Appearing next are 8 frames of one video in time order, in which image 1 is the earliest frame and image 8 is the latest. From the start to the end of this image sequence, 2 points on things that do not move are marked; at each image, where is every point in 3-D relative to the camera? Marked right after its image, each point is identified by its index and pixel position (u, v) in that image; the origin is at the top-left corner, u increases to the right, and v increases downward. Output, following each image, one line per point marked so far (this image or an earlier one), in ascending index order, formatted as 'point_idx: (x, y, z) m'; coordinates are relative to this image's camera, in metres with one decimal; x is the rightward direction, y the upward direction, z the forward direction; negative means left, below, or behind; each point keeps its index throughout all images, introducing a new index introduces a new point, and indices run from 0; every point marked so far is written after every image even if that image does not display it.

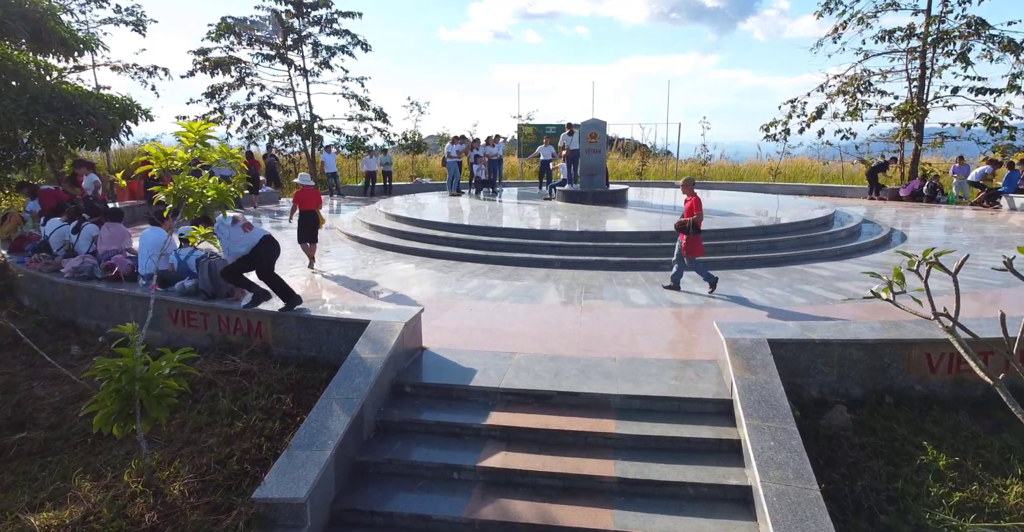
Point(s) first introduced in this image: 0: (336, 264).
0: (-2.8, +0.1, +9.0) m
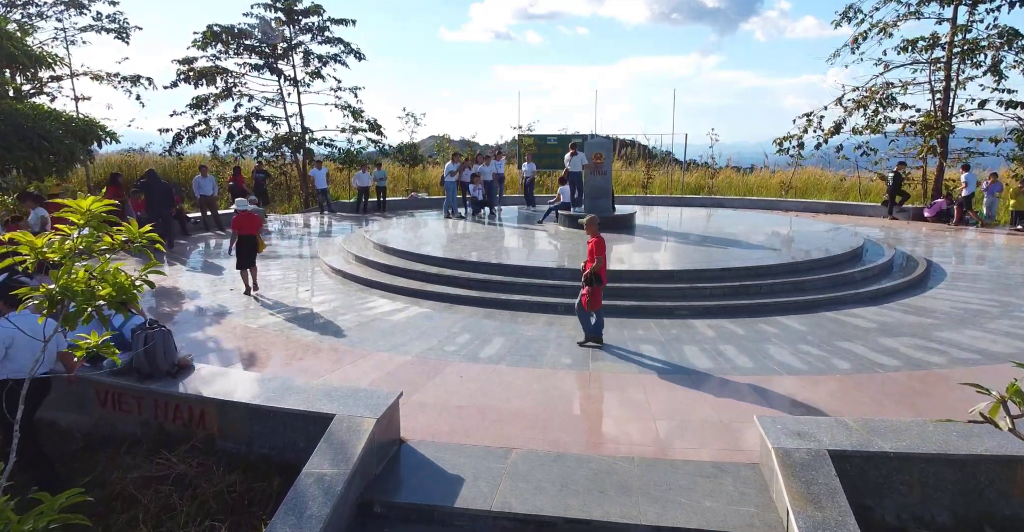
0: (-2.8, -0.5, +8.1) m
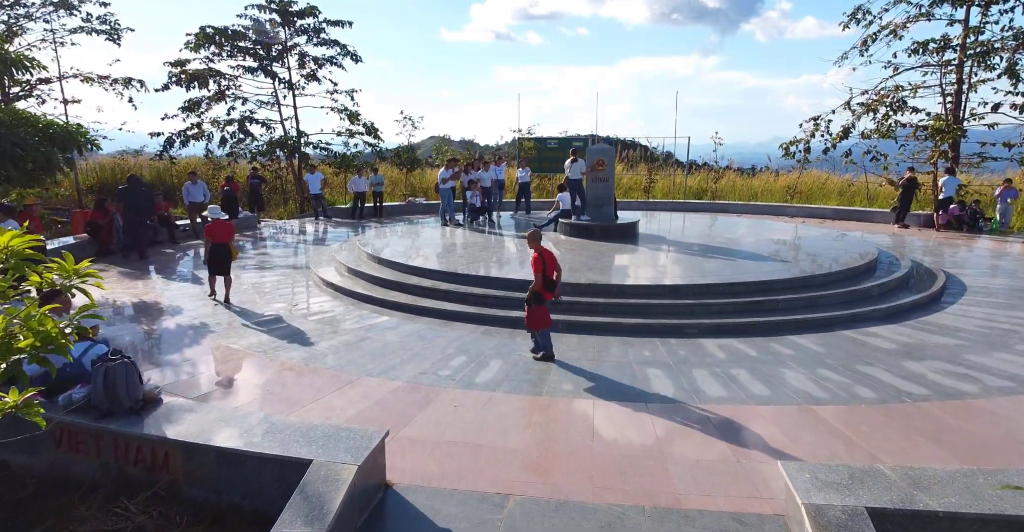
0: (-2.8, -0.7, +7.7) m
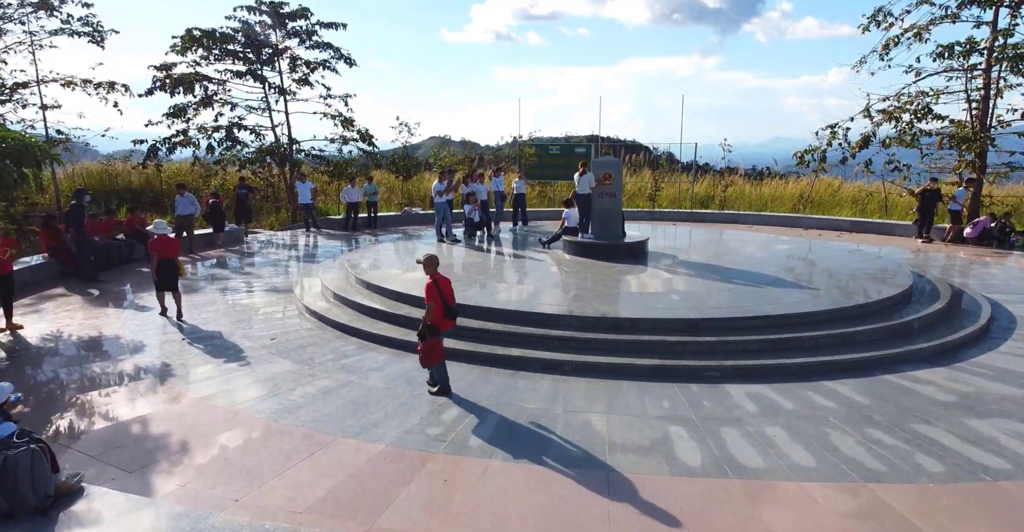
0: (-2.8, -1.0, +6.9) m
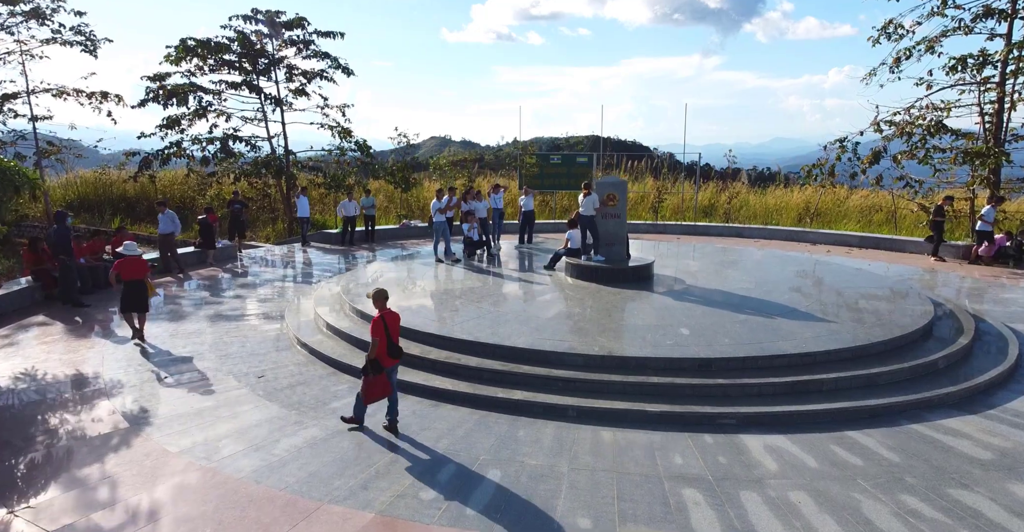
0: (-2.8, -1.5, +6.6) m
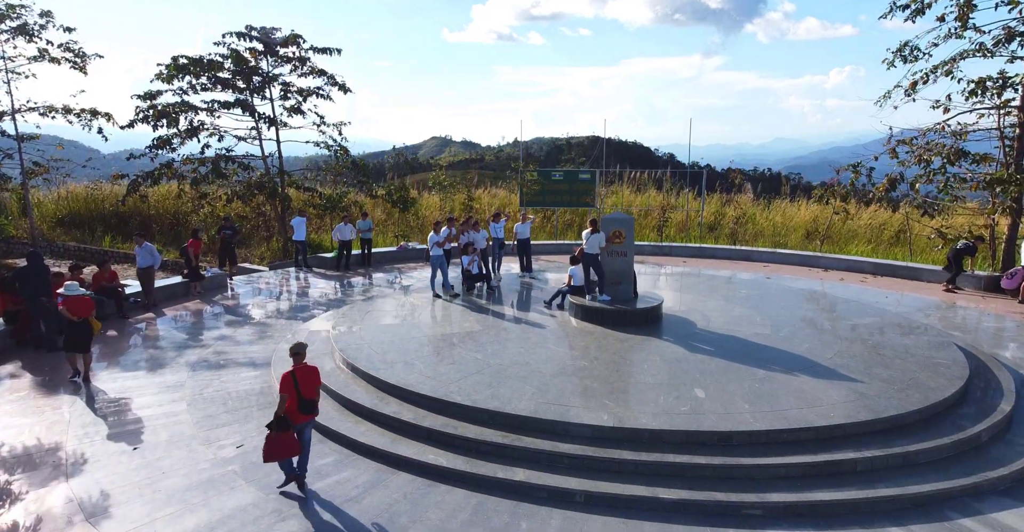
0: (-2.8, -2.1, +6.0) m
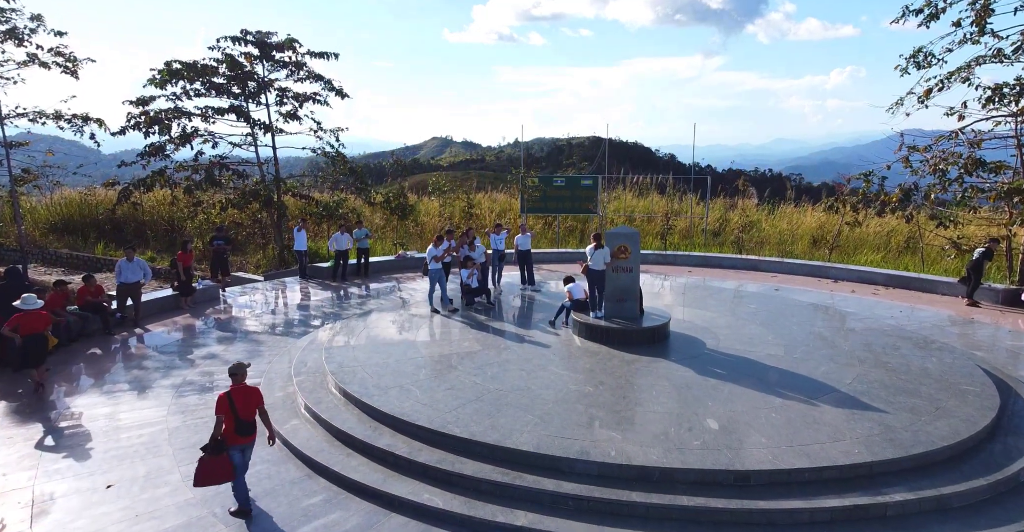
0: (-2.8, -2.4, +5.6) m
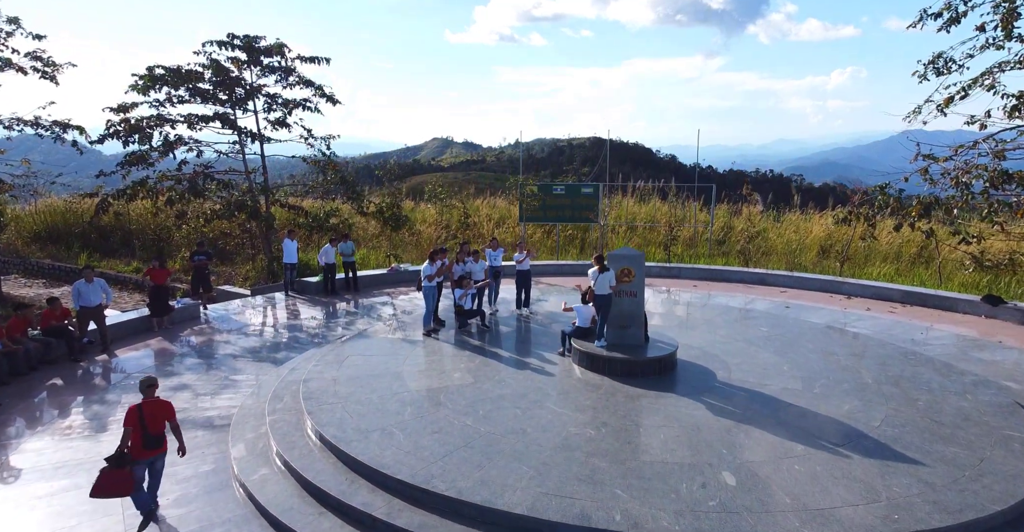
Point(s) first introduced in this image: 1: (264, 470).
0: (-2.8, -2.8, +4.9) m
1: (-2.8, -2.3, +6.6) m
